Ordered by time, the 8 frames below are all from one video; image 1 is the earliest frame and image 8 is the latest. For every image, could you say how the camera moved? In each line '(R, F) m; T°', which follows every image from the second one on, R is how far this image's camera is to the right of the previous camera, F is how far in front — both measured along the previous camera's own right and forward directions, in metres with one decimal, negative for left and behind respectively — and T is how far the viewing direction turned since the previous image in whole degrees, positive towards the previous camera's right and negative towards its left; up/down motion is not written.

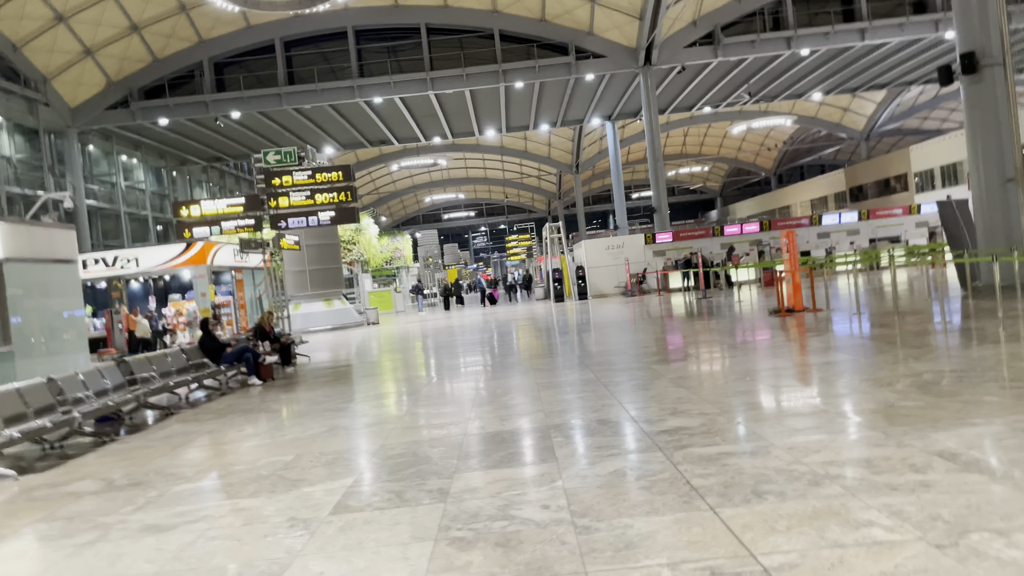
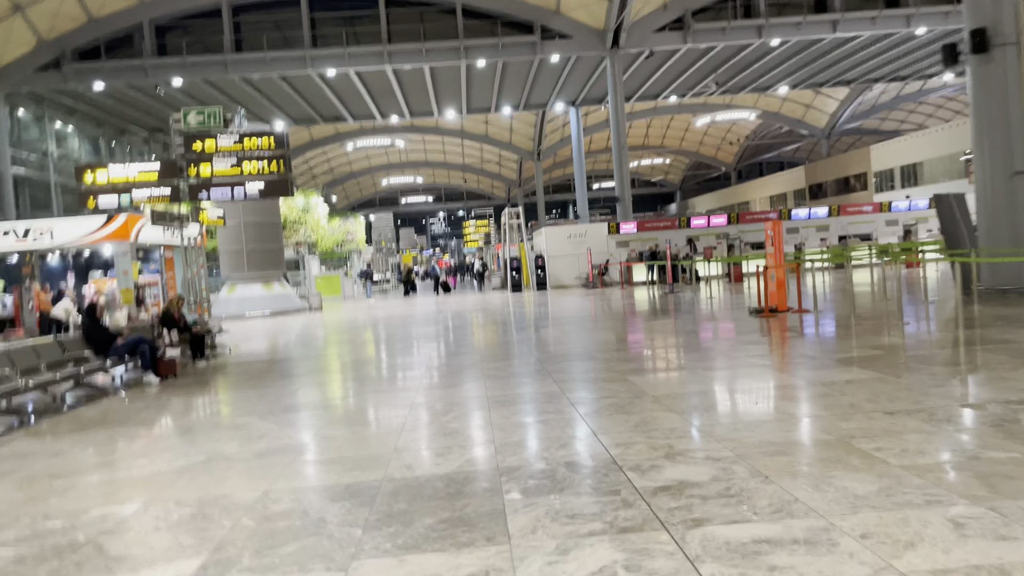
(+0.1, +1.3) m; +3°
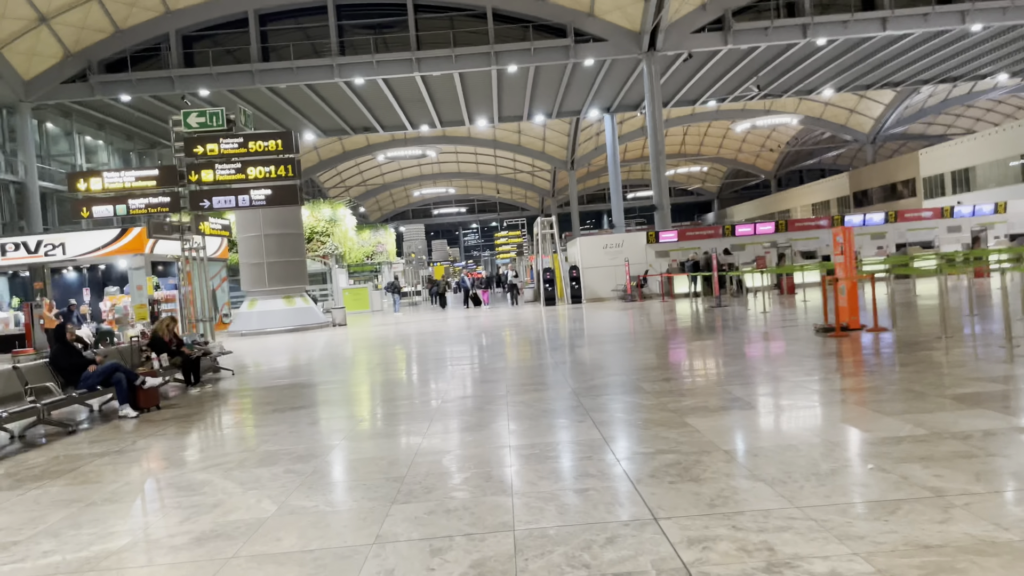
(0.0, +1.1) m; -2°
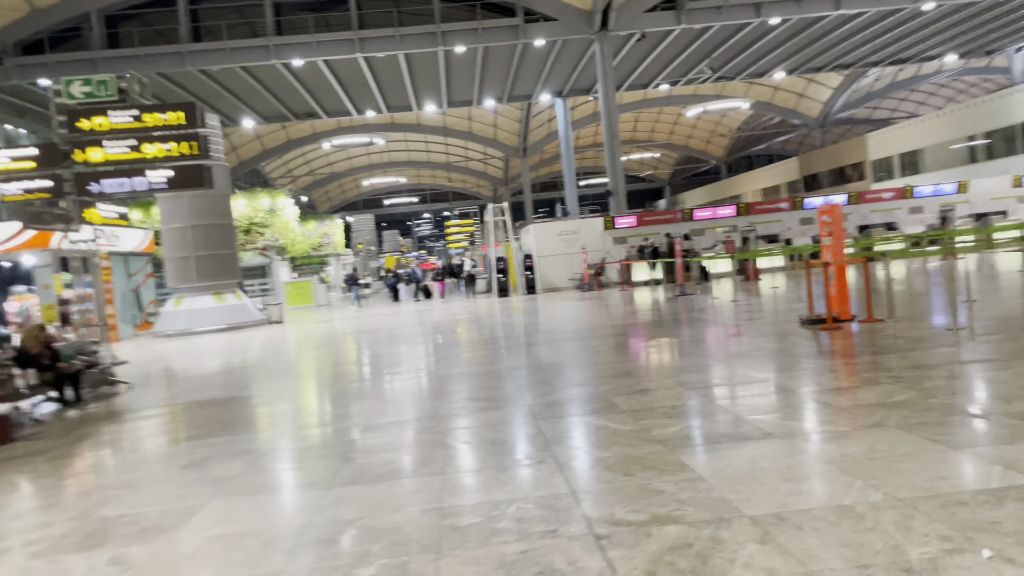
(+0.1, +1.2) m; +3°
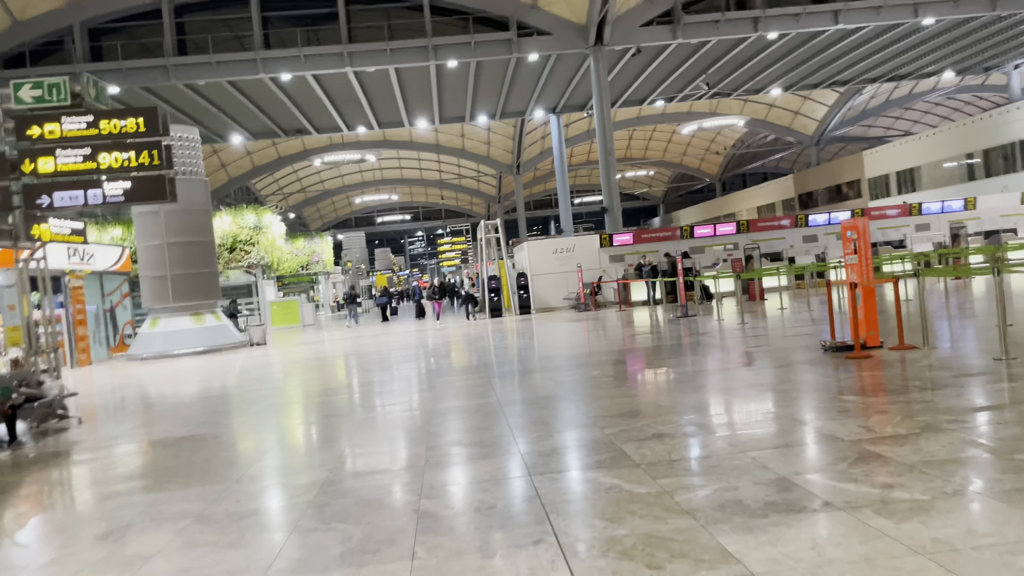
(0.0, +0.7) m; 0°
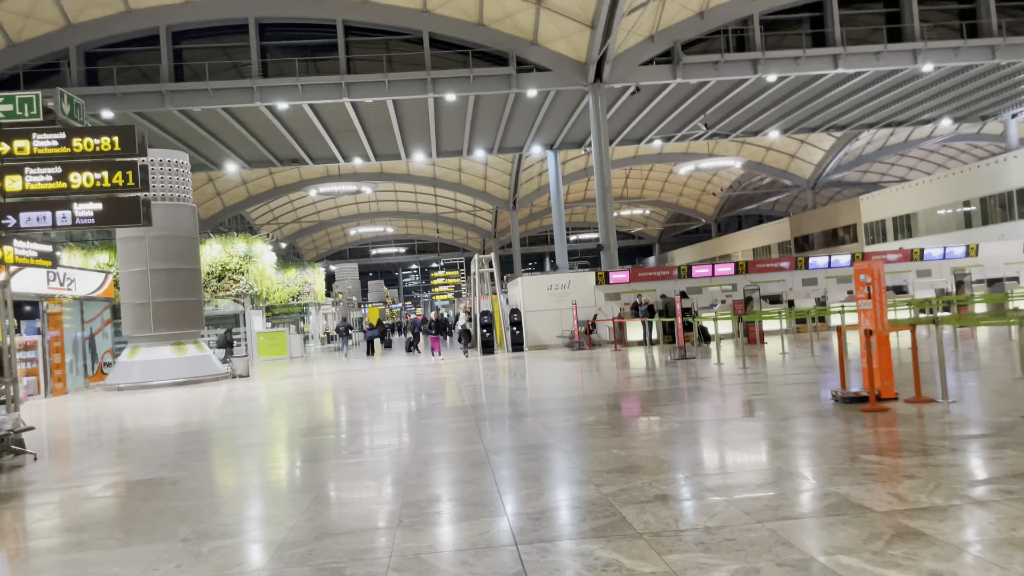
(0.0, +0.4) m; 0°
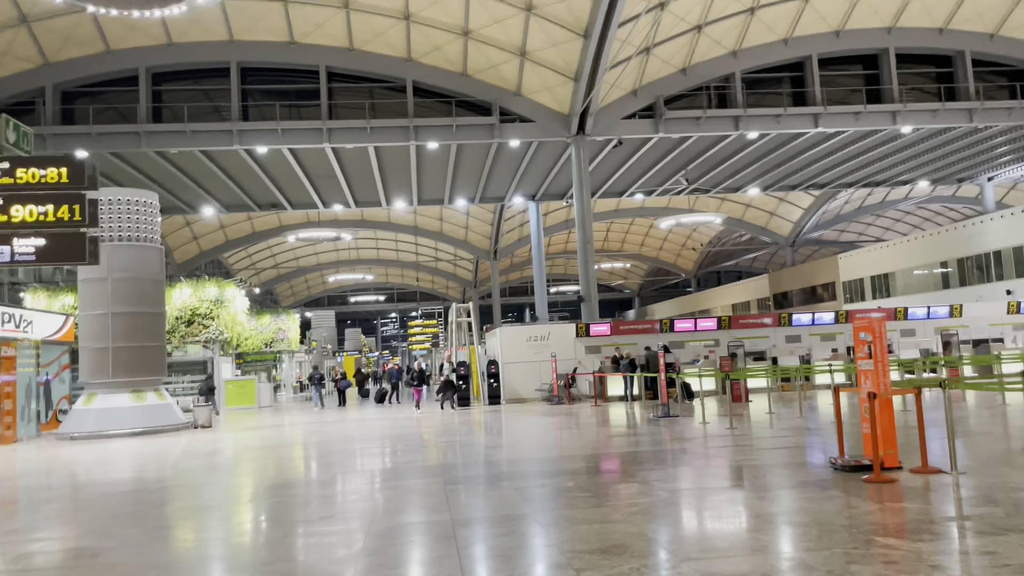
(0.0, +0.5) m; +1°
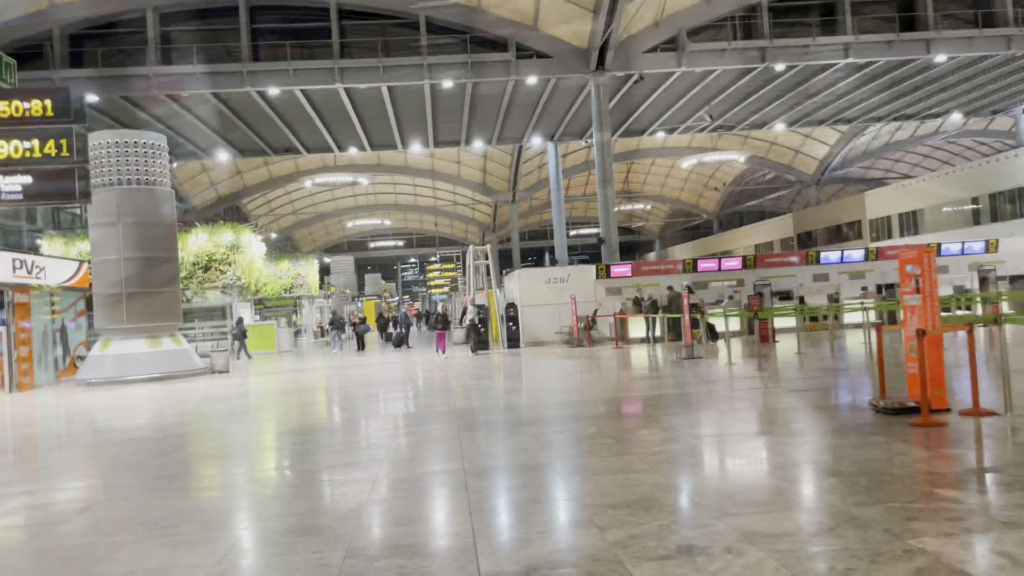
(0.0, +0.4) m; -1°
